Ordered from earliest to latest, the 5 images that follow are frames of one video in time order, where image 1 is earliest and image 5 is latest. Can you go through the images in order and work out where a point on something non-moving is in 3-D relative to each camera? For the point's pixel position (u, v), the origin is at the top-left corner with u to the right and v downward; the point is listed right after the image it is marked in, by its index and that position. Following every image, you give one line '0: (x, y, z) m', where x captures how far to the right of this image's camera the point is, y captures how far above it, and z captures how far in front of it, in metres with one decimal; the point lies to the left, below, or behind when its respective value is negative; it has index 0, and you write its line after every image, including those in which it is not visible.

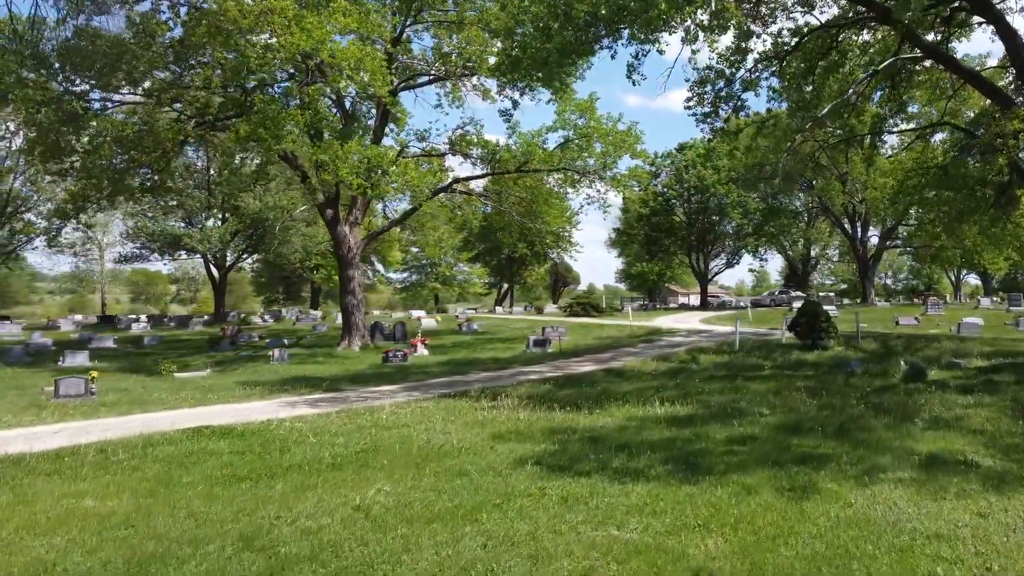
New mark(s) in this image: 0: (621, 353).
0: (+2.5, -1.5, +18.0) m
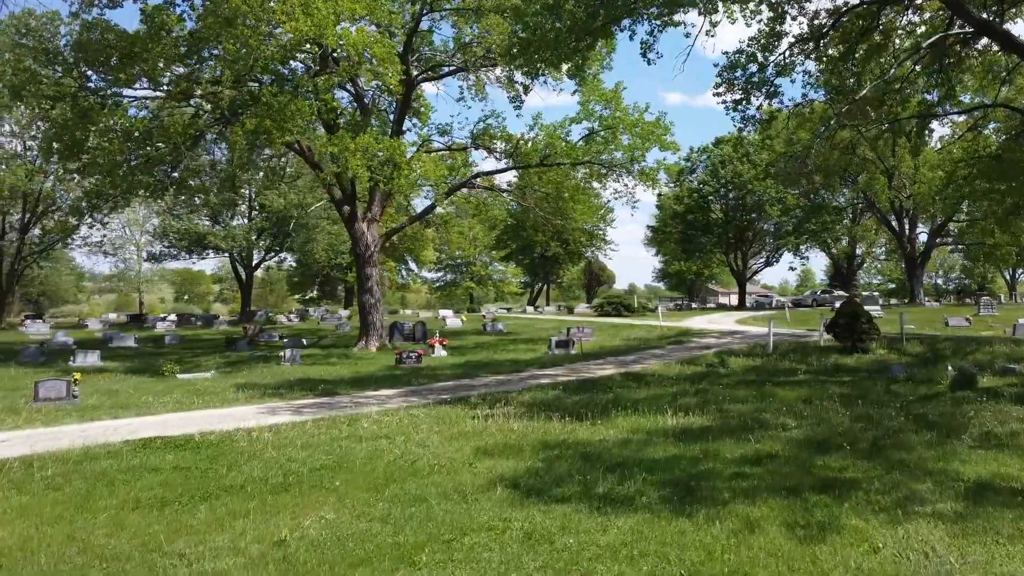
0: (+2.9, -1.4, +17.0) m
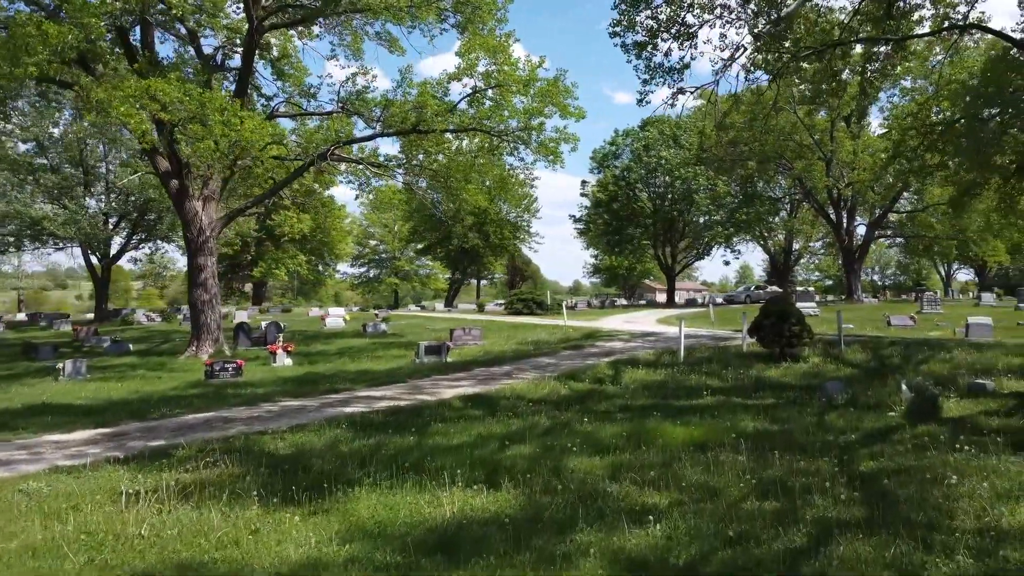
0: (+0.3, -1.3, +13.5) m
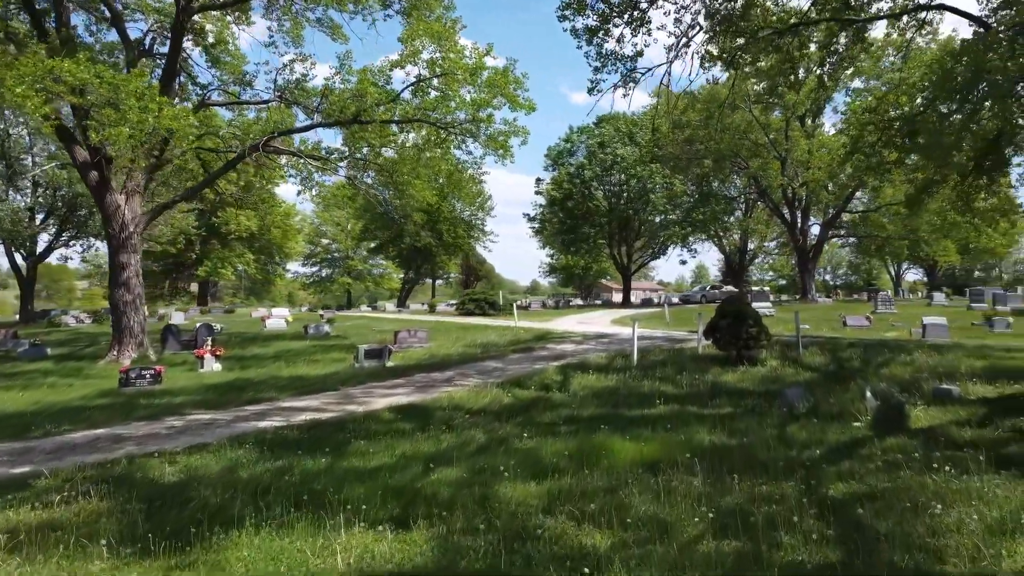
0: (-0.7, -1.3, +12.7) m
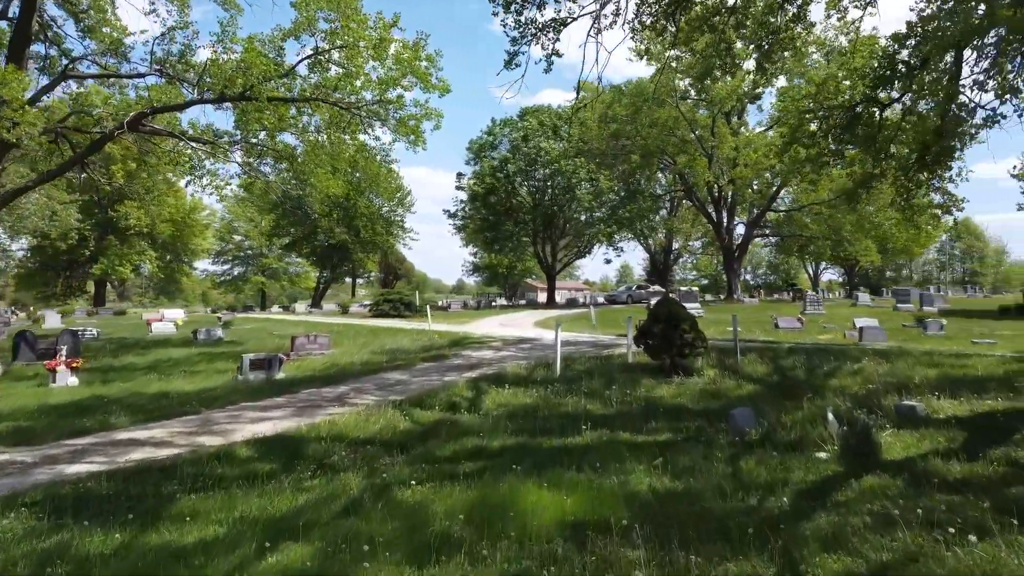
0: (-2.0, -1.3, +11.0) m
